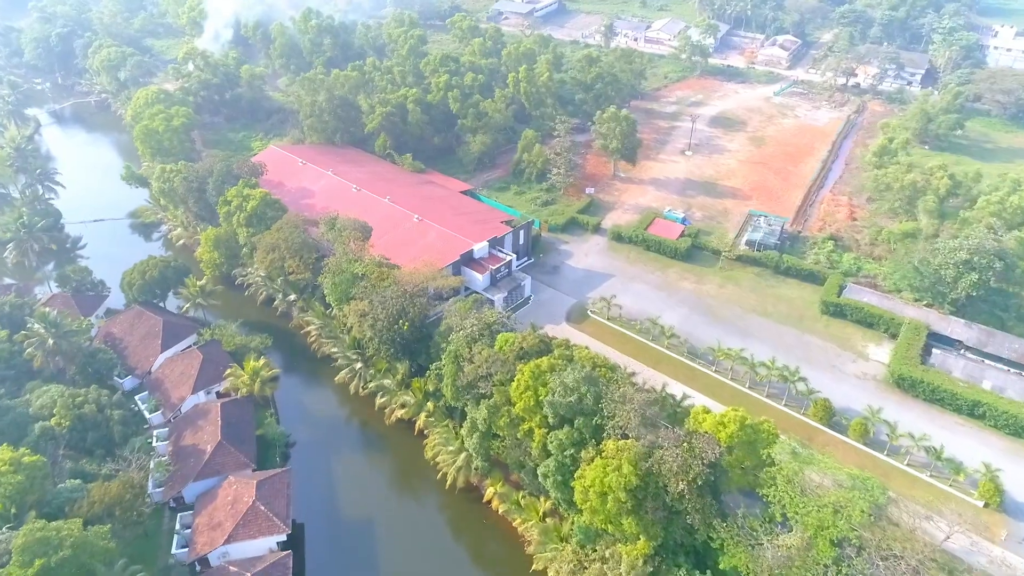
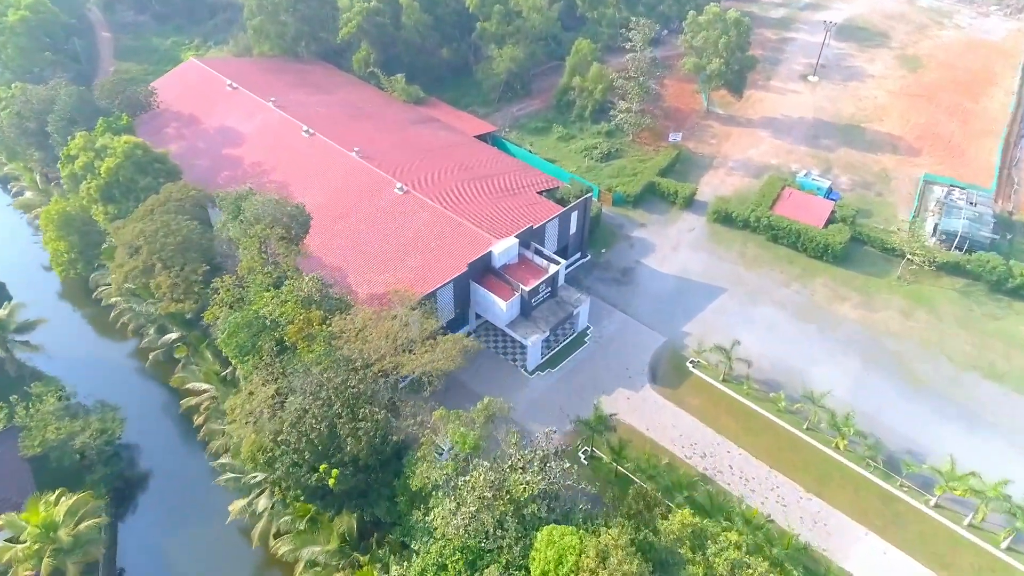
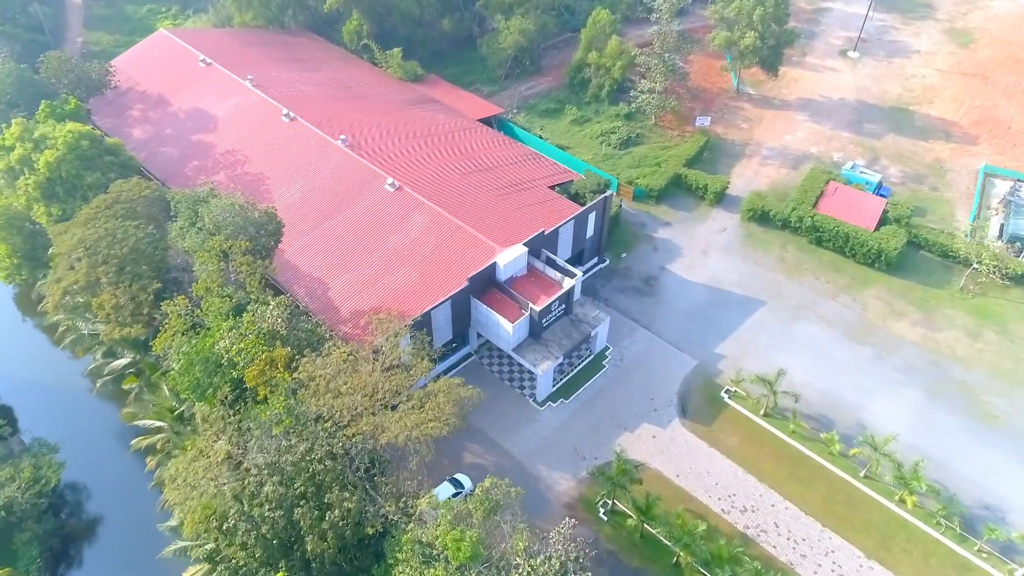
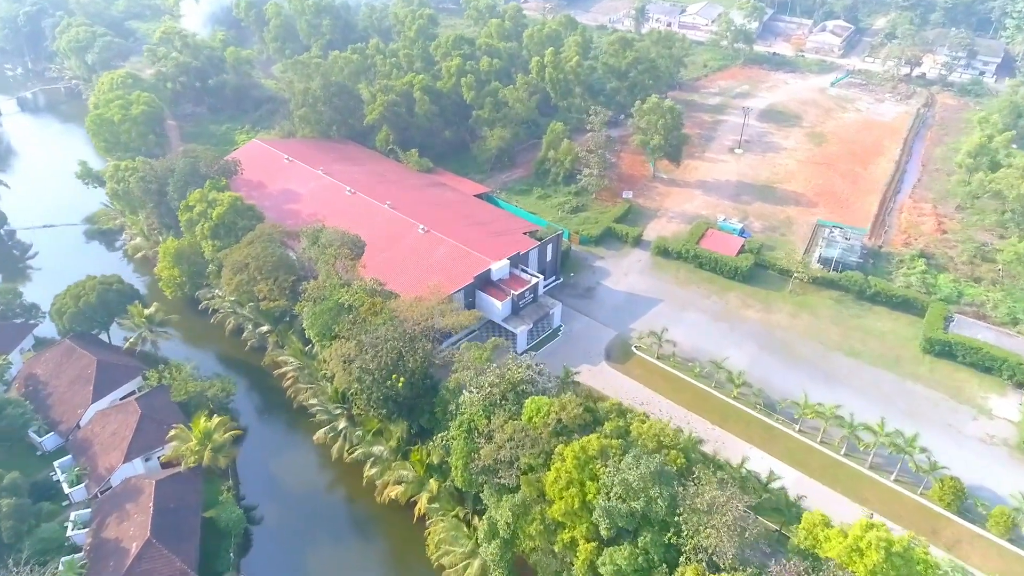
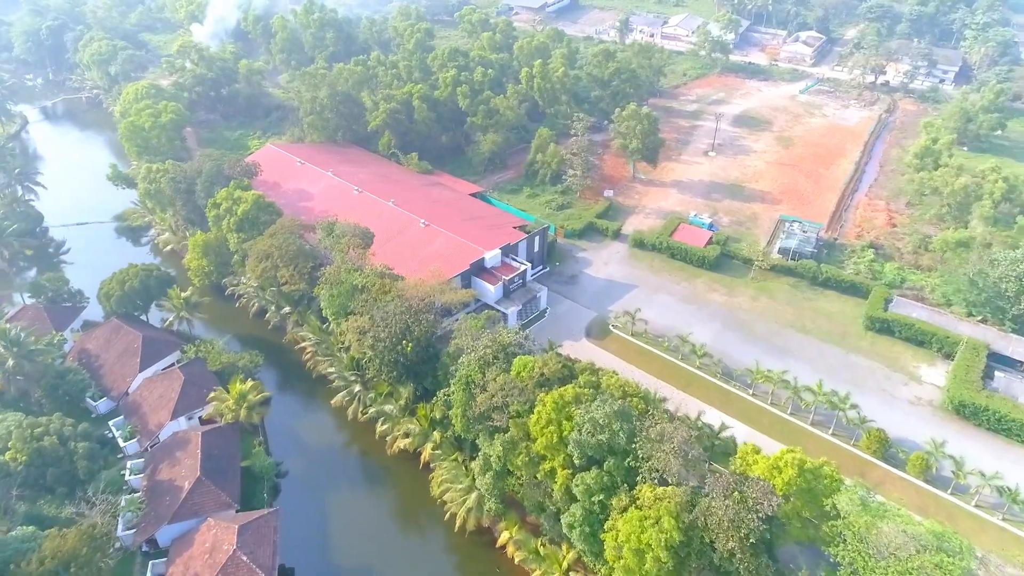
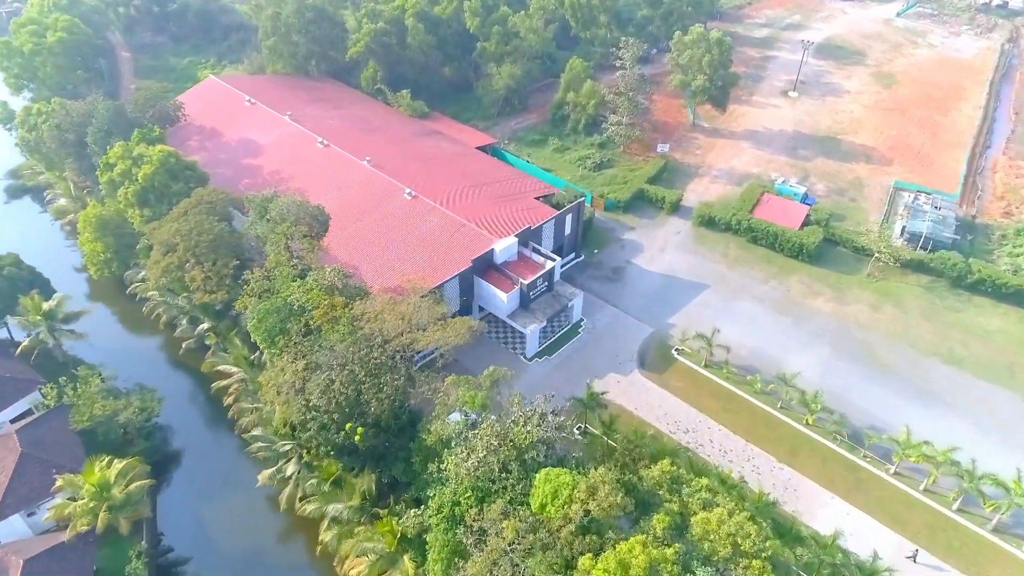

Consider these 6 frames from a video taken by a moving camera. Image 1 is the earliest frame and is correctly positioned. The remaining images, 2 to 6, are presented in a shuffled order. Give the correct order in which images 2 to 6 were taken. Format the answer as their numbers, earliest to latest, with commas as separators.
5, 4, 6, 2, 3
